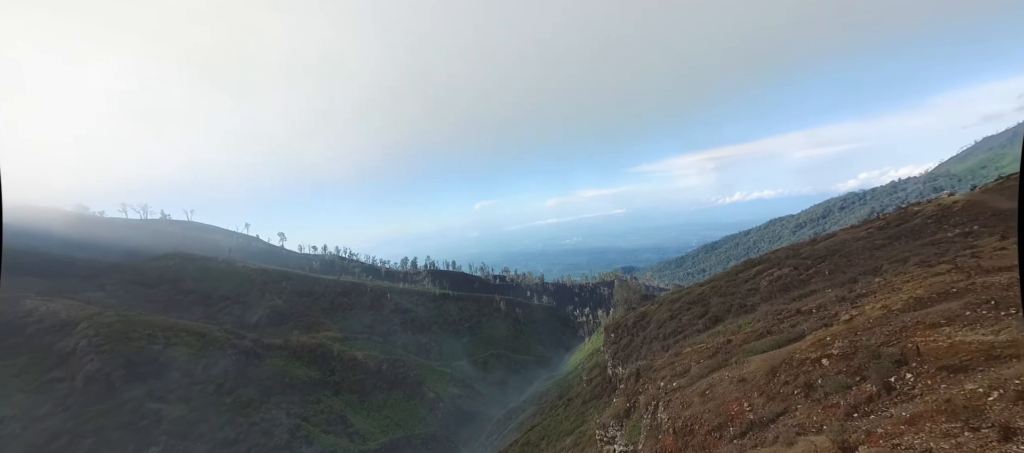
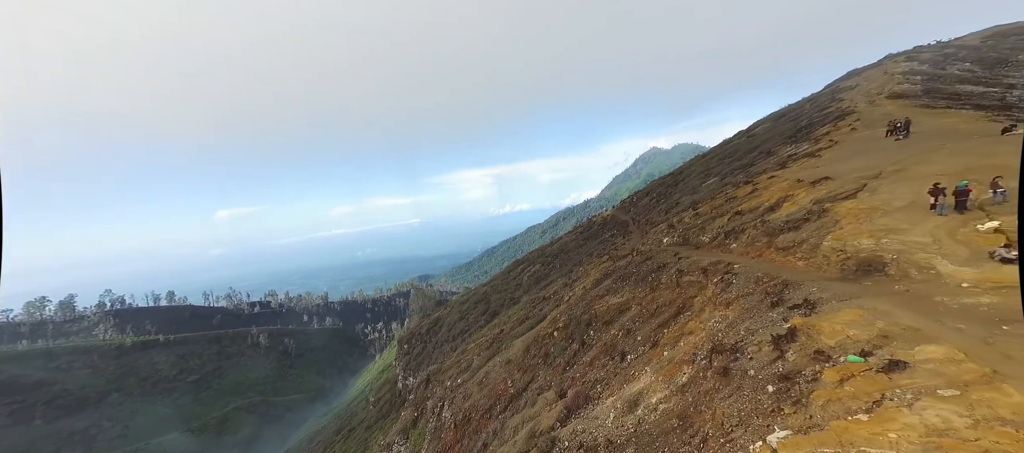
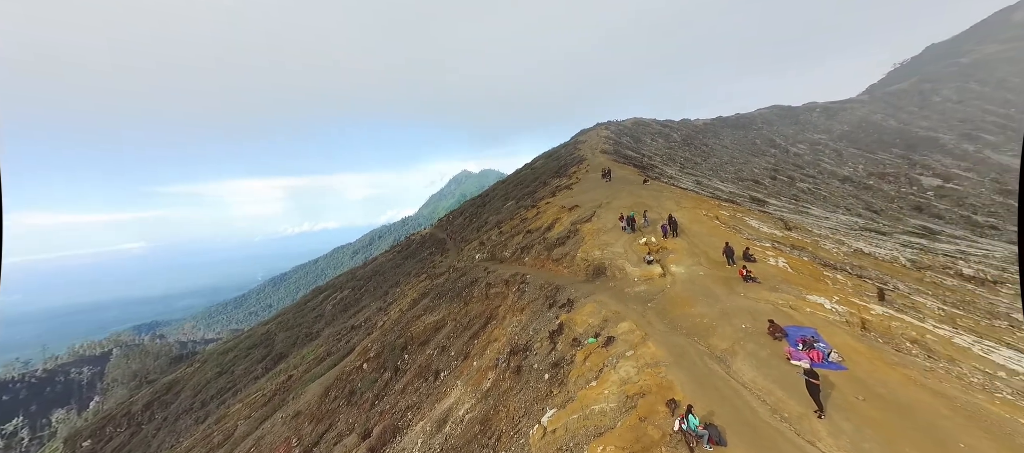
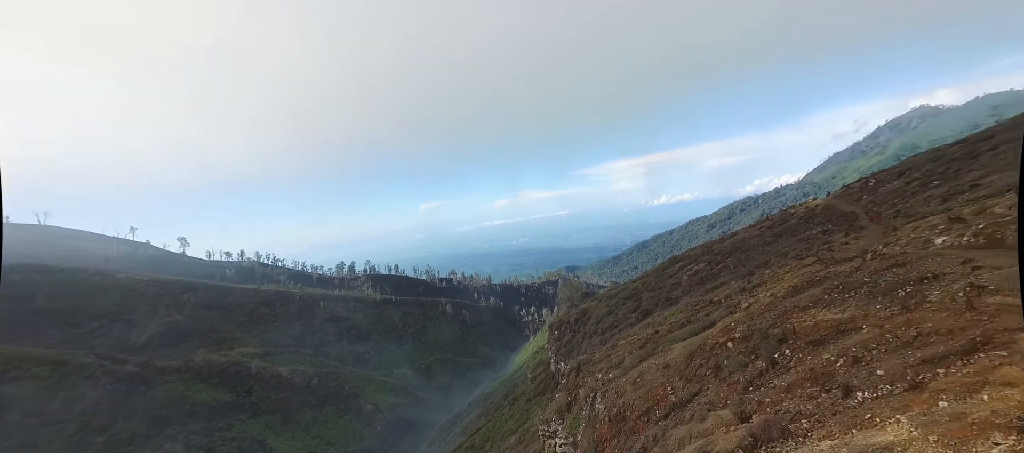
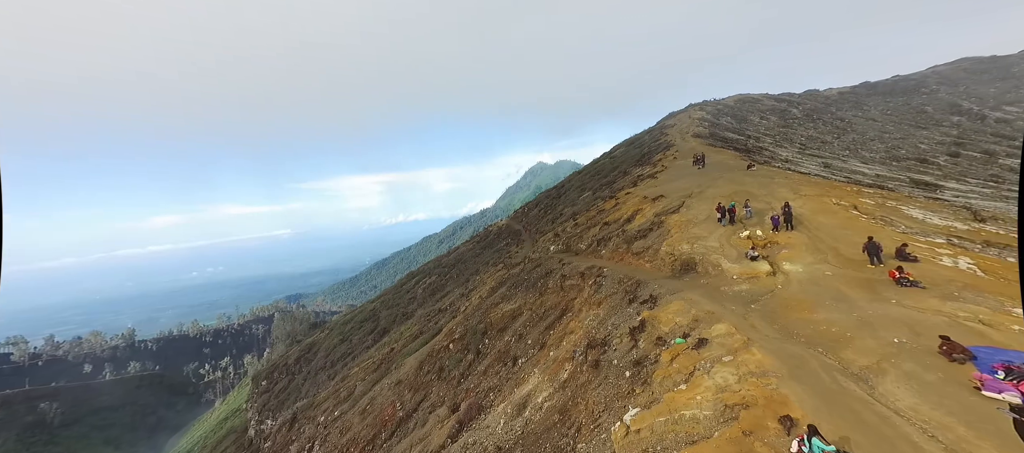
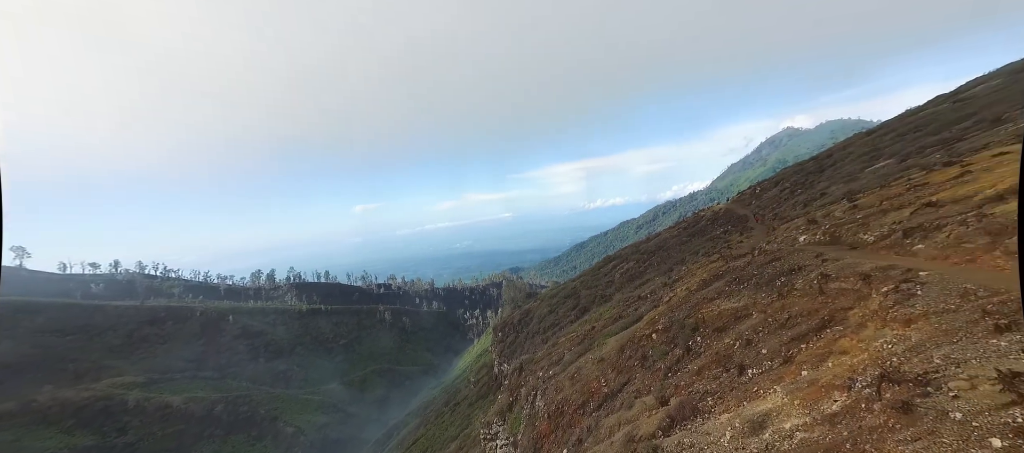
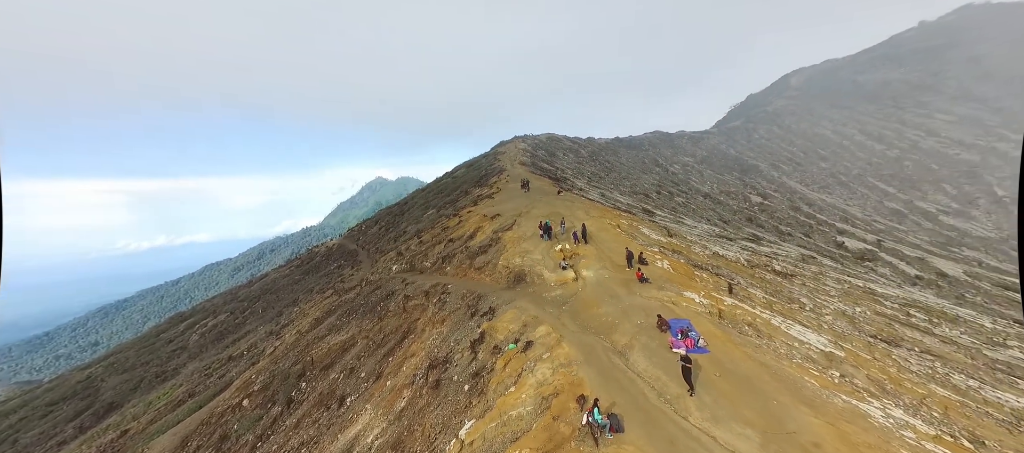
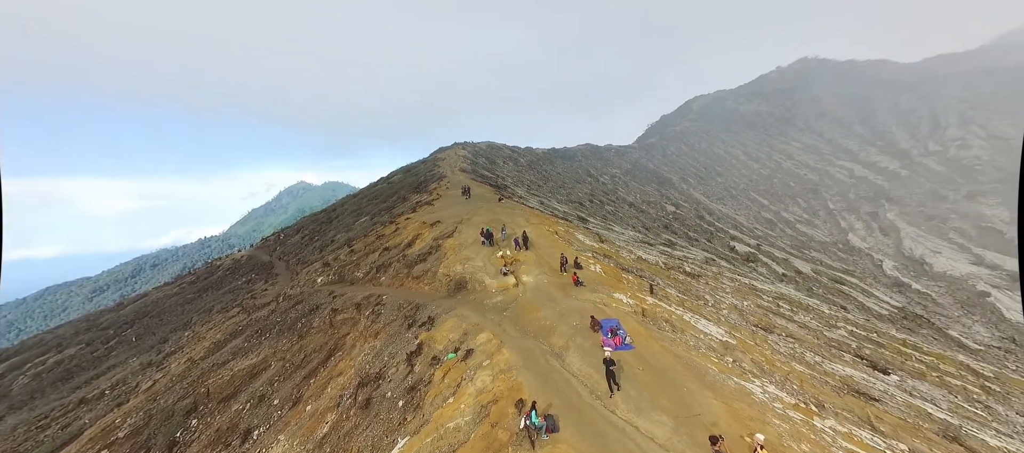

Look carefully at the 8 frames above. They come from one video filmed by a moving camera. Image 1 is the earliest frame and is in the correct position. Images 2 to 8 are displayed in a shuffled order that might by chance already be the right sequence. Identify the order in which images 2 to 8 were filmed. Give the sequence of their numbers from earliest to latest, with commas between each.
4, 6, 2, 5, 3, 7, 8
